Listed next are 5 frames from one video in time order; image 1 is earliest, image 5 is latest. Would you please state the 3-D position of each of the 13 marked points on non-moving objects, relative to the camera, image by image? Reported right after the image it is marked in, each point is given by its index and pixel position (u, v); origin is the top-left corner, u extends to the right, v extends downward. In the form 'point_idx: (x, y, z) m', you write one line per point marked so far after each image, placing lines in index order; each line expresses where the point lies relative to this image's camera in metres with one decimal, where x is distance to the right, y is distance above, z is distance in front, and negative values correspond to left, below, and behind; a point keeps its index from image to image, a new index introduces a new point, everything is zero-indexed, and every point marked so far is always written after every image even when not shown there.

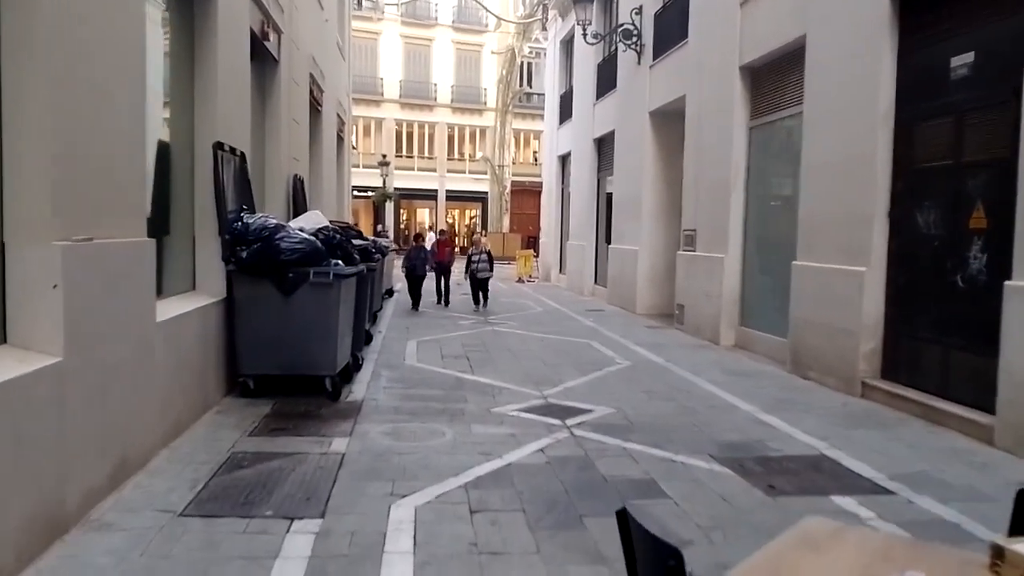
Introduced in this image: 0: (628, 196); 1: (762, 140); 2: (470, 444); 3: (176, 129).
0: (+3.2, +2.5, +18.2) m
1: (+4.5, +2.6, +12.0) m
2: (-0.4, -1.5, +6.5) m
3: (-3.9, +1.8, +7.7) m
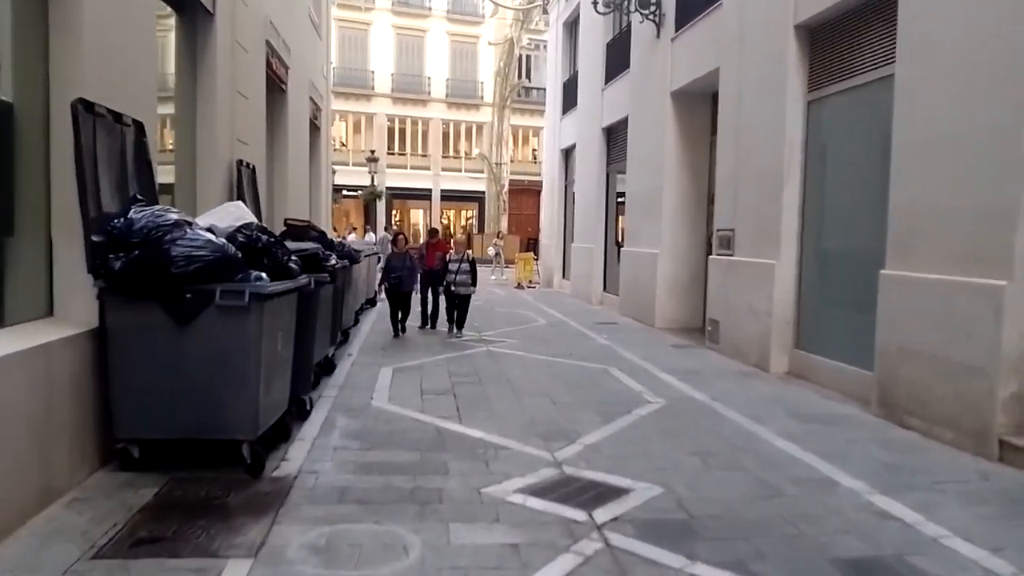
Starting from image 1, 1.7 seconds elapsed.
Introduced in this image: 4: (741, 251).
0: (+3.1, +2.3, +15.8) m
1: (+4.5, +2.4, +9.5) m
2: (-0.4, -1.7, +4.1) m
3: (-3.9, +1.6, +5.2) m
4: (+3.8, +0.6, +11.1) m
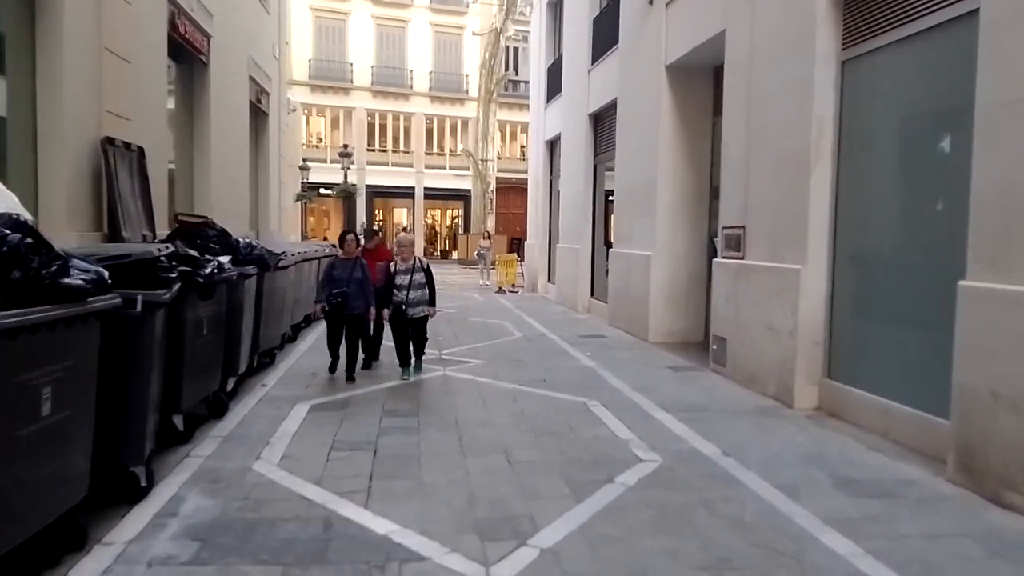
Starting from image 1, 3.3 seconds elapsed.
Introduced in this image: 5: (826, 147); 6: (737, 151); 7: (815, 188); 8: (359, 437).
0: (+2.5, +2.1, +13.6) m
1: (+3.9, +2.3, +7.4) m
2: (-0.9, -1.9, +1.9) m
3: (-4.4, +1.5, +3.0) m
4: (+3.3, +0.5, +8.9) m
5: (+3.7, +1.6, +7.8) m
6: (+3.2, +2.0, +9.5) m
7: (+3.5, +1.2, +7.8) m
8: (-1.5, -1.5, +6.6) m
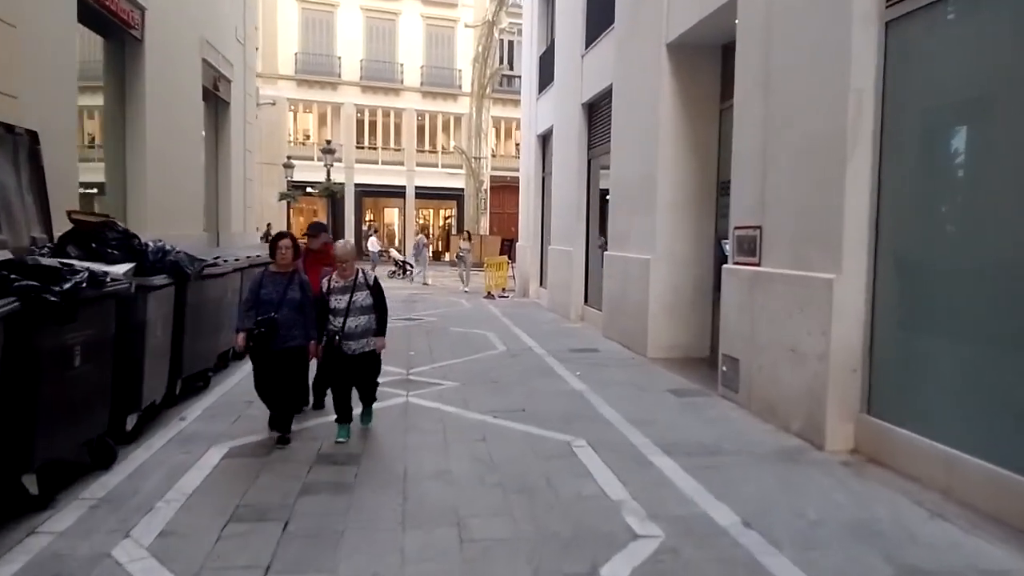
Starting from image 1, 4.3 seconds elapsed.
0: (+2.2, +2.0, +12.2) m
1: (+3.6, +2.1, +5.9) m
2: (-1.2, -2.0, +0.4) m
3: (-4.7, +1.3, +1.5) m
4: (+2.9, +0.3, +7.4) m
5: (+3.4, +1.5, +6.3) m
6: (+2.9, +1.8, +8.0) m
7: (+3.2, +1.0, +6.3) m
8: (-1.8, -1.6, +5.1) m
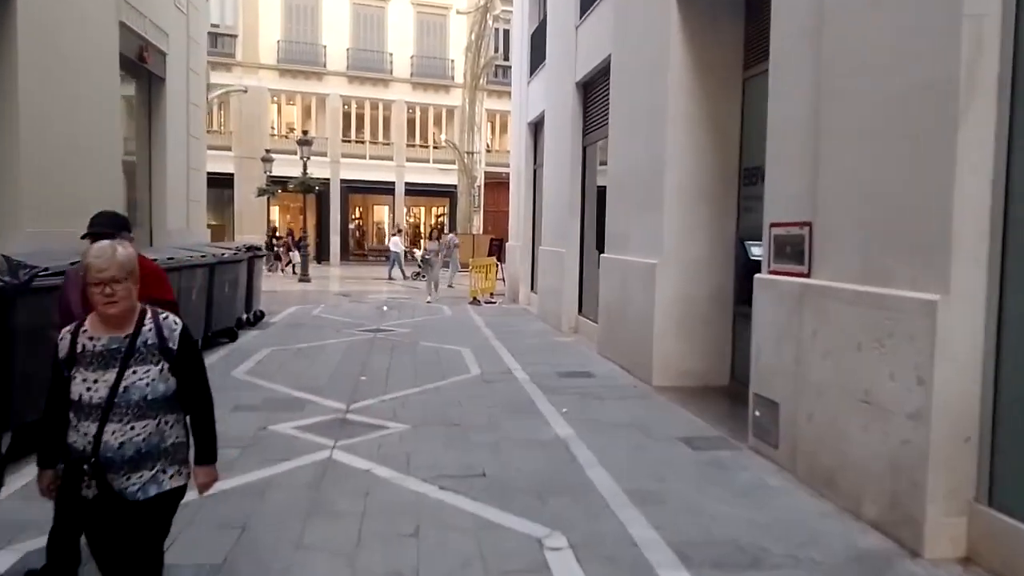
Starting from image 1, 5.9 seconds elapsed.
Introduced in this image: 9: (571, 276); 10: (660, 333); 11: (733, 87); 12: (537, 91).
0: (+1.8, +1.8, +10.0) m
1: (+3.2, +2.0, +3.8) m
2: (-1.6, -2.2, -1.7) m
3: (-5.1, +1.2, -0.6) m
4: (+2.6, +0.2, +5.3) m
5: (+3.0, +1.3, +4.2) m
6: (+2.5, +1.7, +5.9) m
7: (+2.9, +0.8, +4.2) m
8: (-2.2, -1.8, +3.0) m
9: (+1.3, +0.3, +14.3) m
10: (+2.0, -0.6, +9.0) m
11: (+2.9, +2.7, +8.9) m
12: (+0.7, +5.3, +18.2) m
